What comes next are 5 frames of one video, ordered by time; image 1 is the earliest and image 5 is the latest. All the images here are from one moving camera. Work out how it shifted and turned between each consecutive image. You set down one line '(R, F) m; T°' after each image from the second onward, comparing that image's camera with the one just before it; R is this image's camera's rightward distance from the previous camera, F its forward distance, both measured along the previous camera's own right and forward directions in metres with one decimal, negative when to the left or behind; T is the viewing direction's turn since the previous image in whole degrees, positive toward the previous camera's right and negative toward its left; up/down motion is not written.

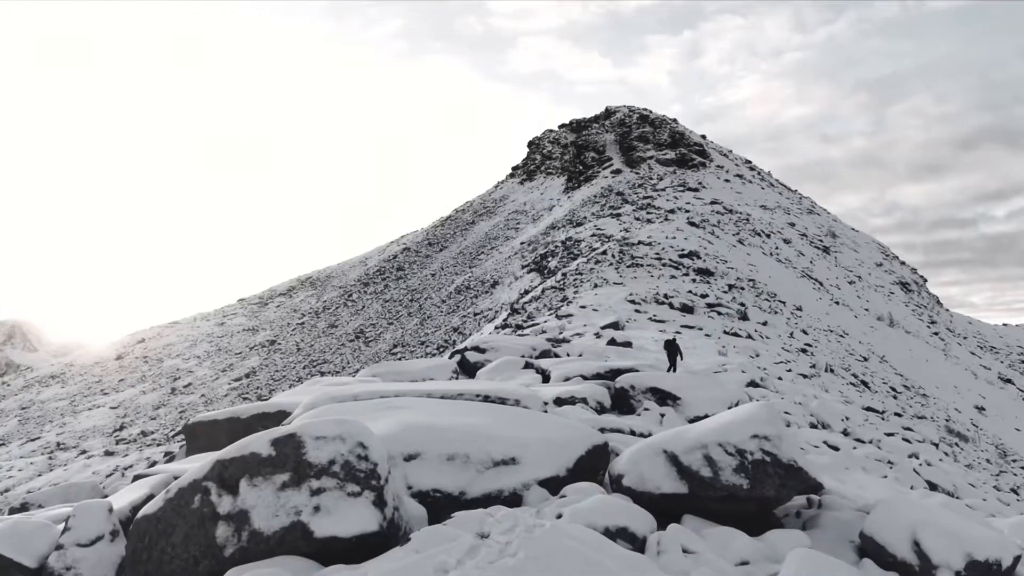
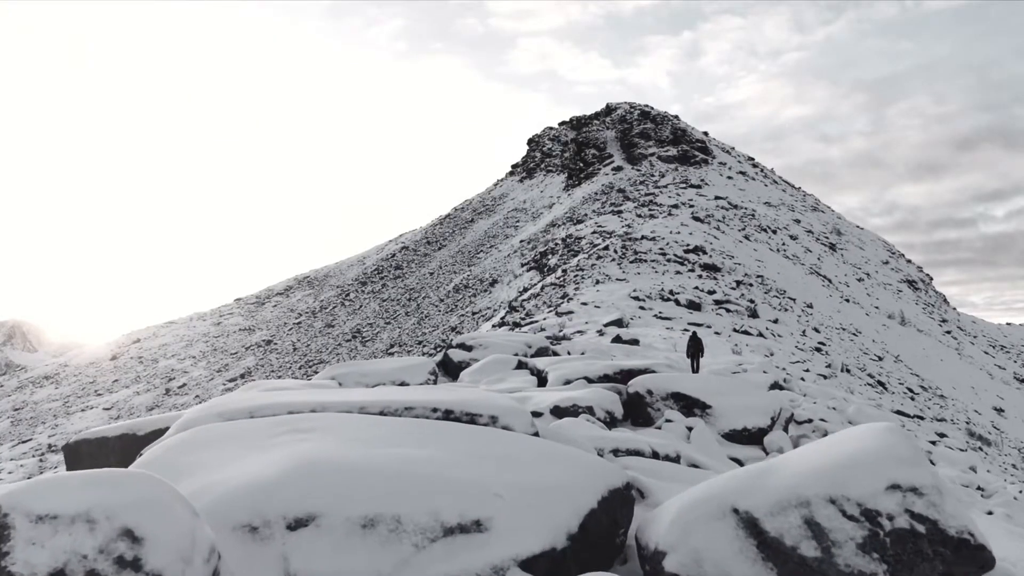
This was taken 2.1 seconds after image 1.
(+0.1, +1.3) m; 0°
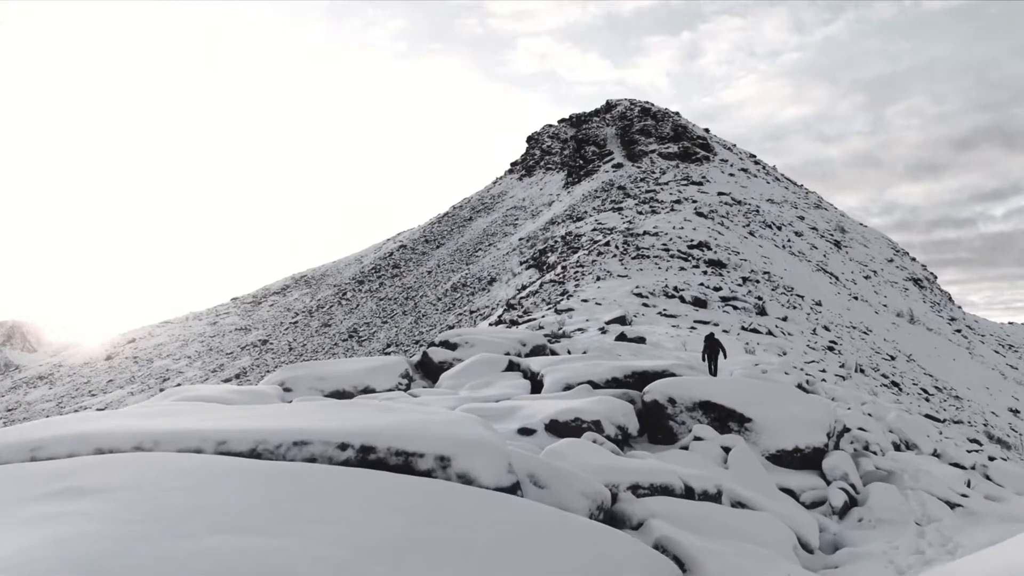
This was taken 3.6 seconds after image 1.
(+0.1, +1.1) m; 0°
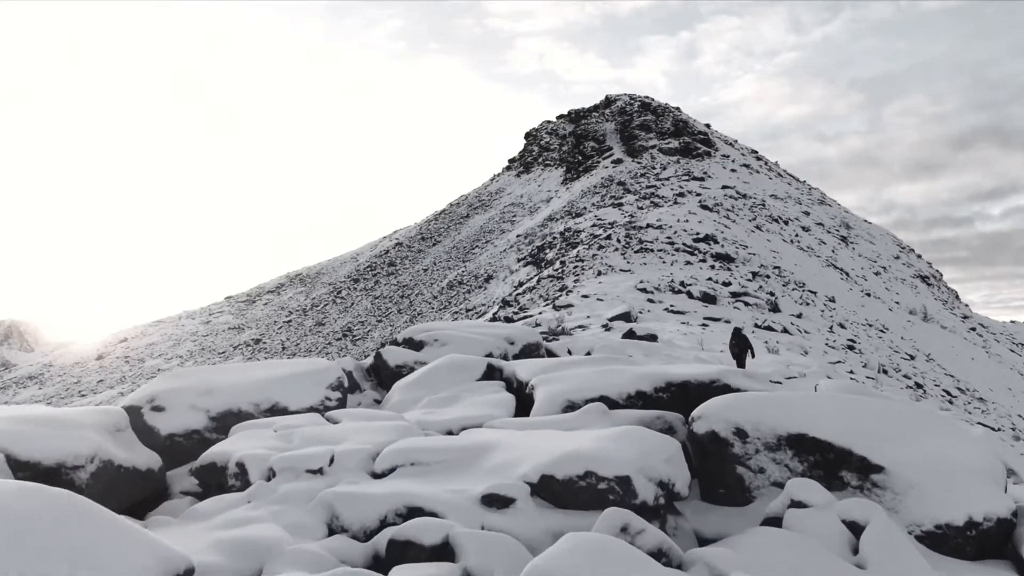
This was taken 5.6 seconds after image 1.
(+0.1, +1.6) m; 0°
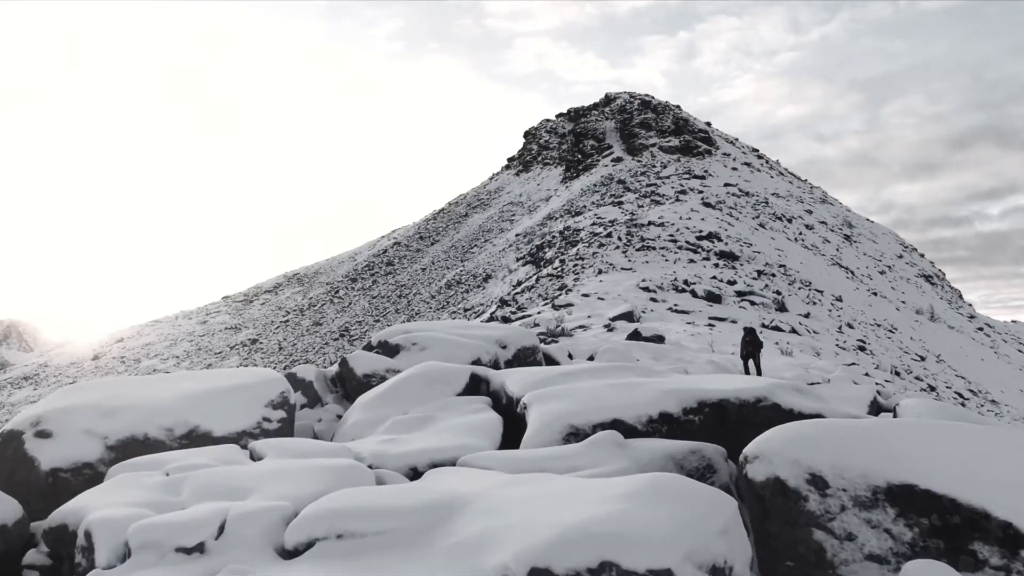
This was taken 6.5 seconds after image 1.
(+0.1, +0.7) m; 0°
